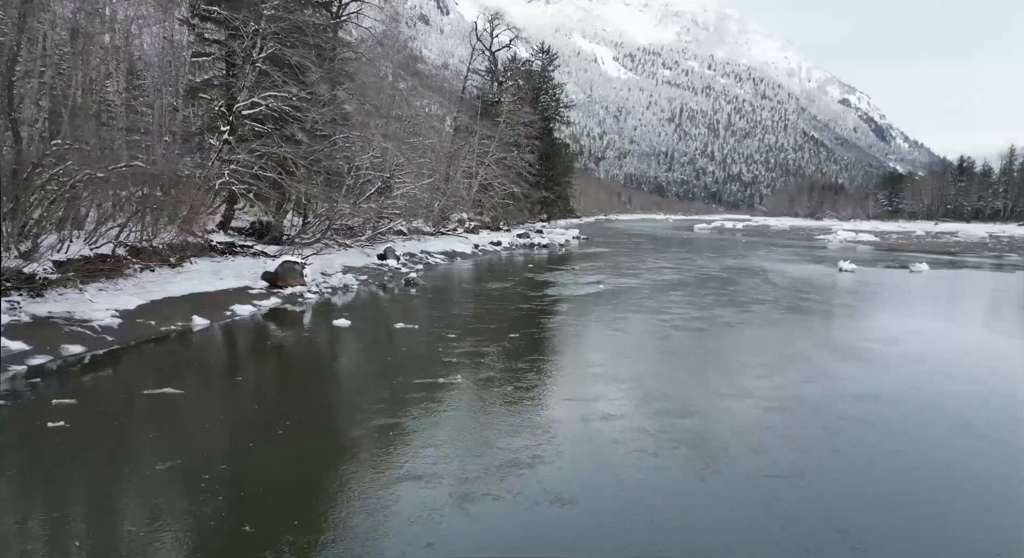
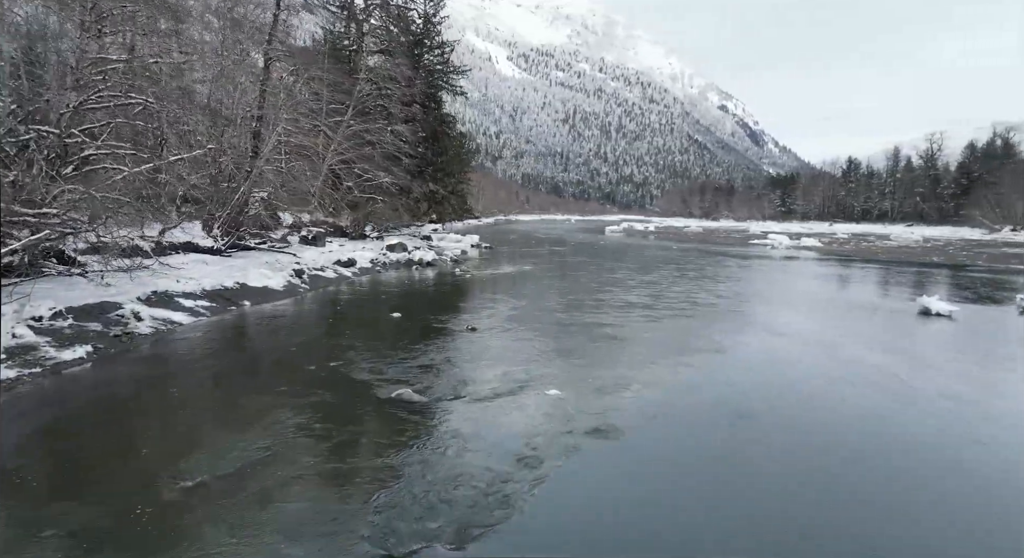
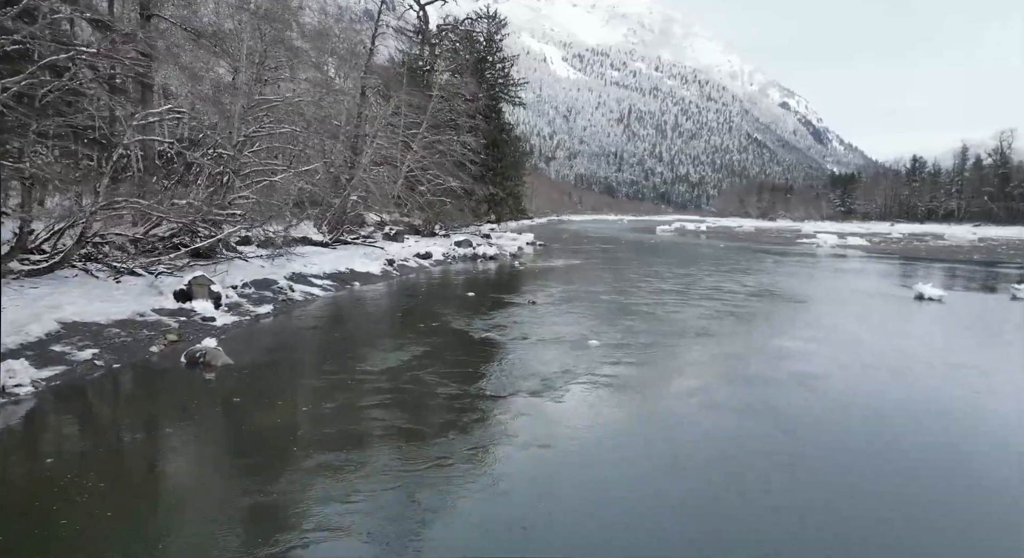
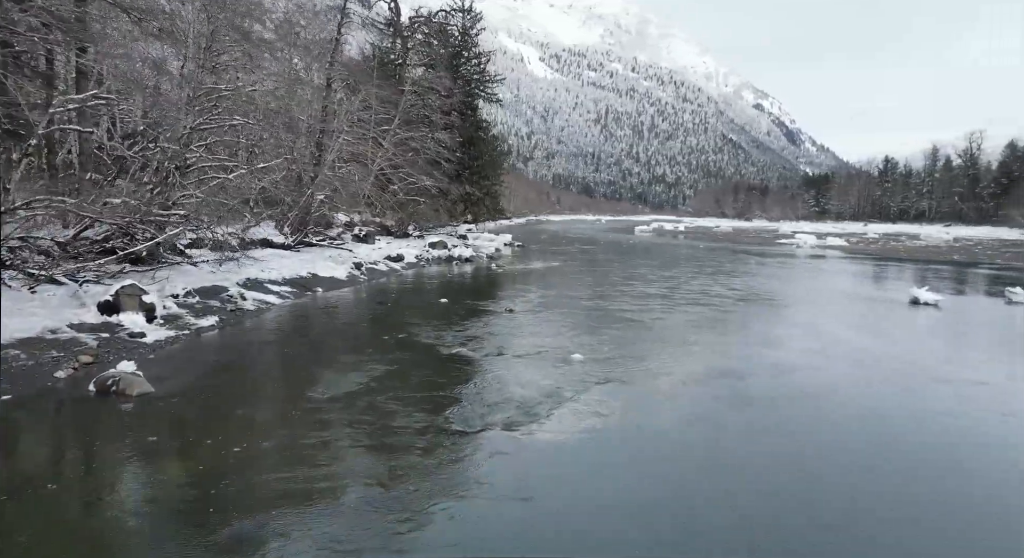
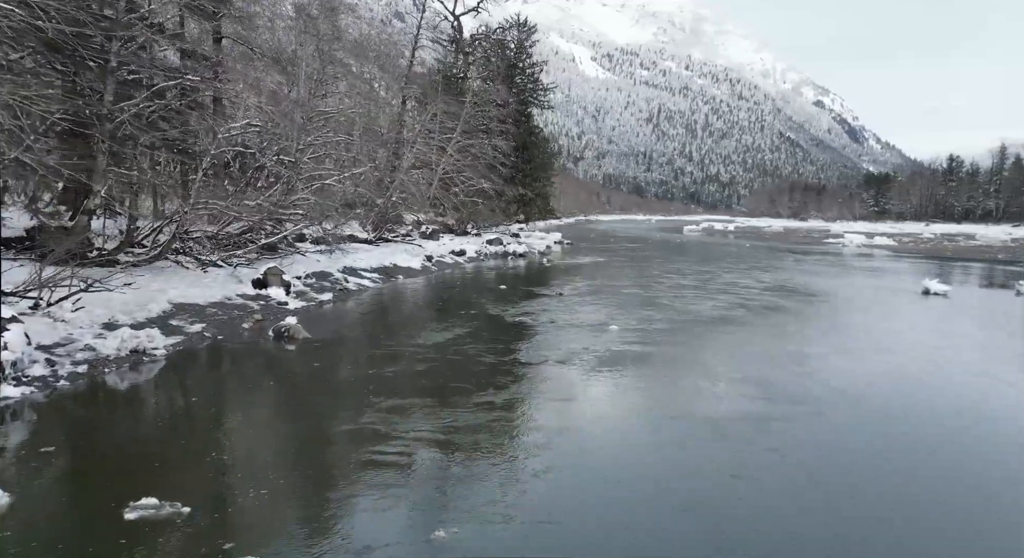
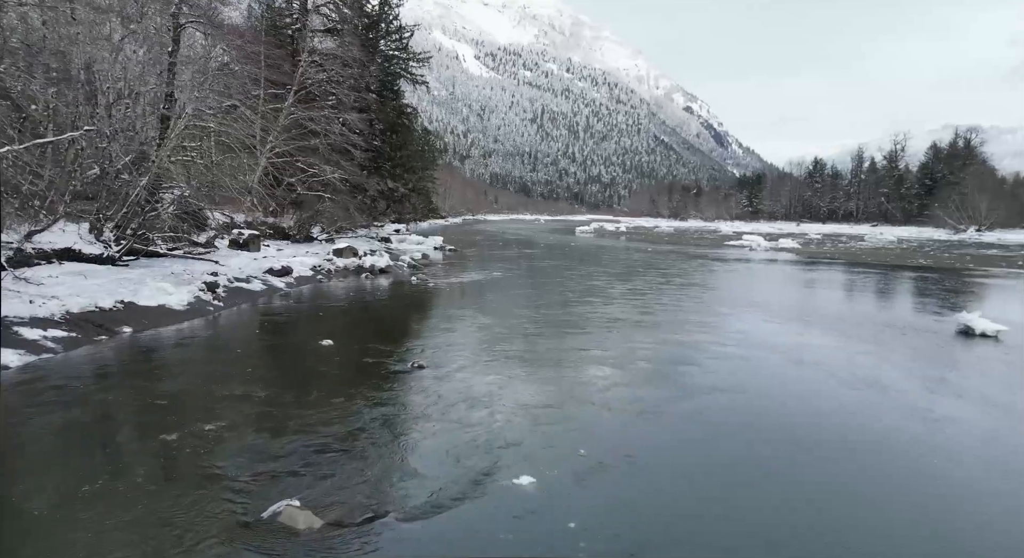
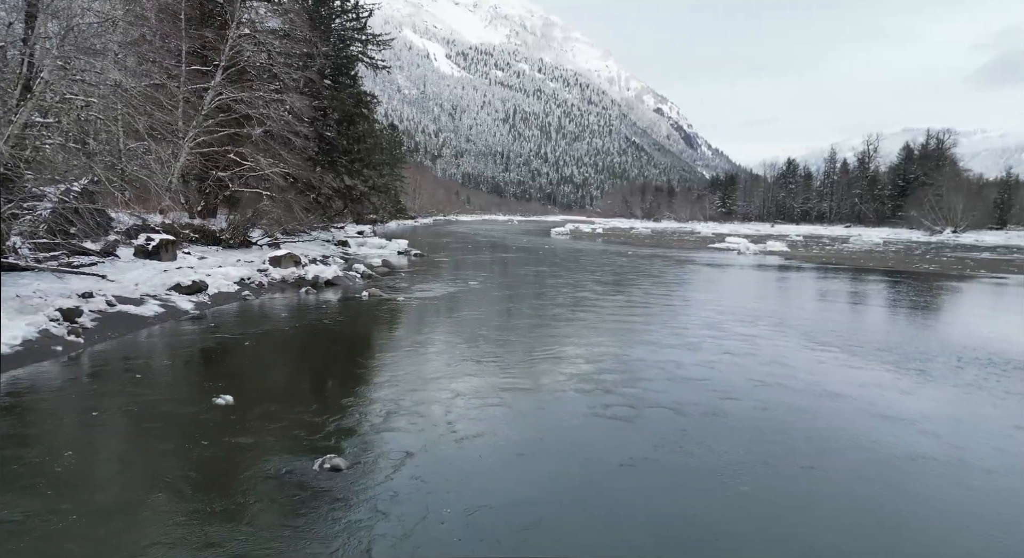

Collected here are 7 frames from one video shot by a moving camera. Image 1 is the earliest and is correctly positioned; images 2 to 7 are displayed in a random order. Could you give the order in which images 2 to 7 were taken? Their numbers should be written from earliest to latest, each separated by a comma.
5, 3, 4, 2, 6, 7
